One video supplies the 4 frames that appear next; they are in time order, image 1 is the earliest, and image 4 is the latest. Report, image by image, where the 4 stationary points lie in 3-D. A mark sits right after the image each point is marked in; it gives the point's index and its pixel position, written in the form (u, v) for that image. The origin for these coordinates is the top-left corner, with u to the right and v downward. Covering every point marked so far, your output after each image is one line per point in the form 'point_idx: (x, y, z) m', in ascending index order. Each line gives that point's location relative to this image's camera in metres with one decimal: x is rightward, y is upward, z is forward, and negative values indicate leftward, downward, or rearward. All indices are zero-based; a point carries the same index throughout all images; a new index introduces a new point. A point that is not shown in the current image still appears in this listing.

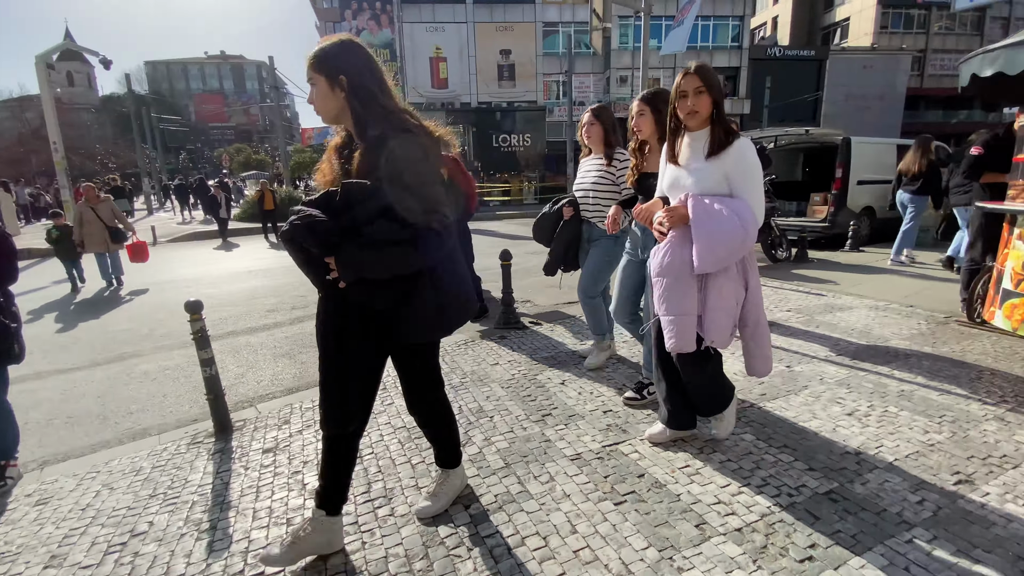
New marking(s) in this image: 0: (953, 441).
0: (+2.7, -1.0, +2.9) m
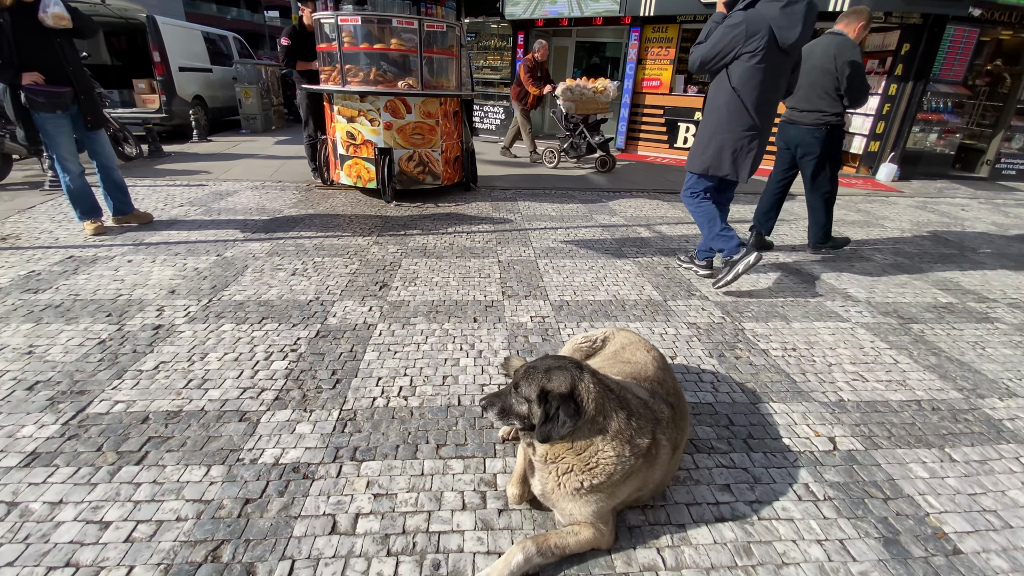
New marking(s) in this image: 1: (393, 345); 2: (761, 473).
0: (-1.3, +0.2, +4.0) m
1: (-0.8, -0.4, +2.9) m
2: (+1.1, -0.8, +2.1) m
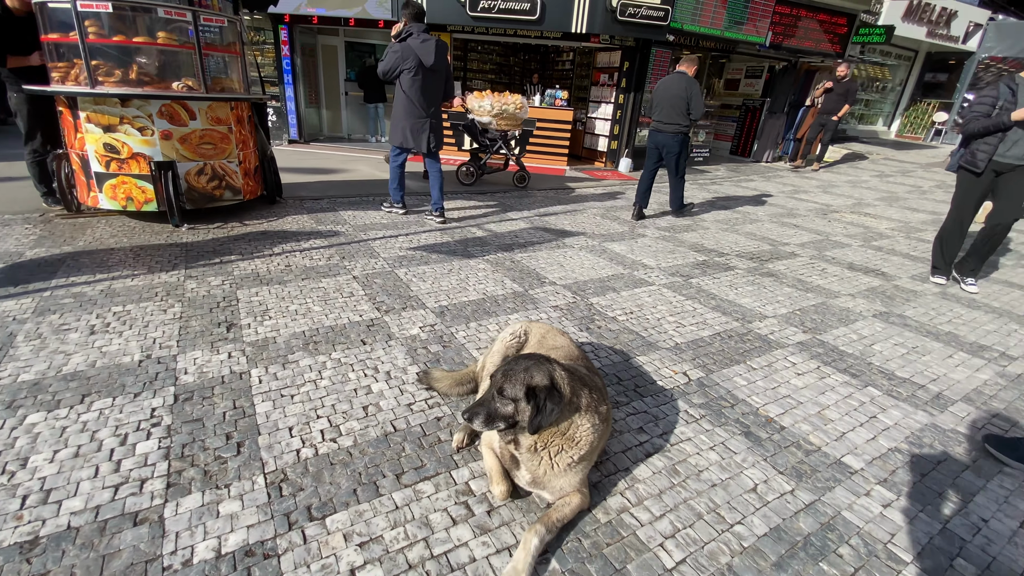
0: (-2.3, -0.1, +3.4) m
1: (-1.3, -0.6, +2.6) m
2: (+0.8, -0.7, +2.7) m
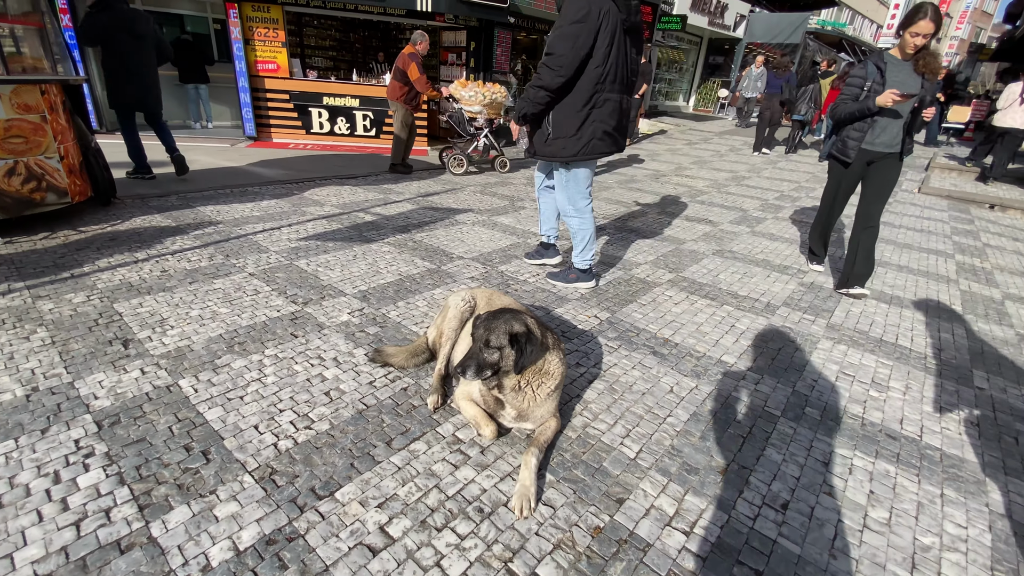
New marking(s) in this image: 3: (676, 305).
0: (-2.7, -0.3, +2.9) m
1: (-1.5, -0.6, +2.5) m
2: (+0.5, -0.4, +3.1) m
3: (+1.3, -0.1, +3.9) m
